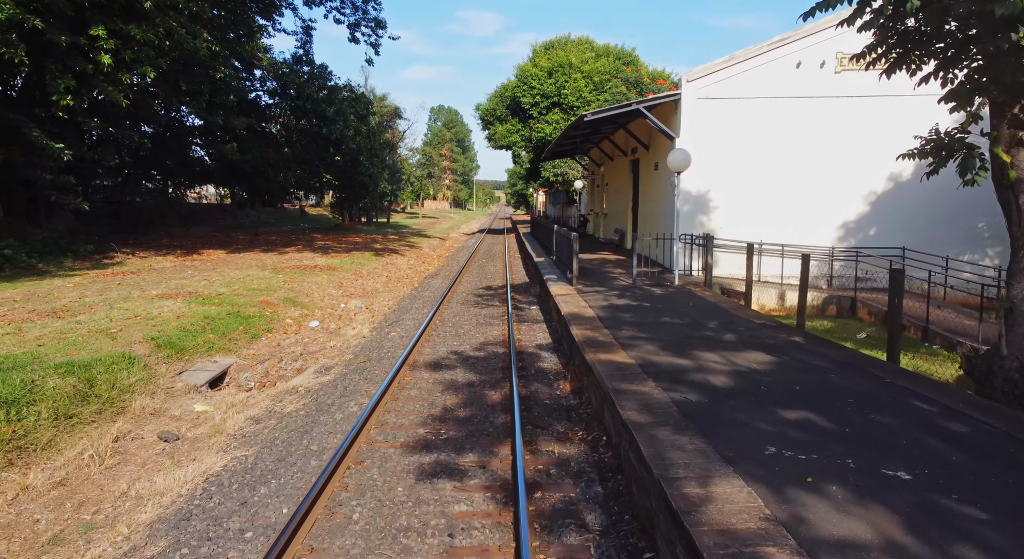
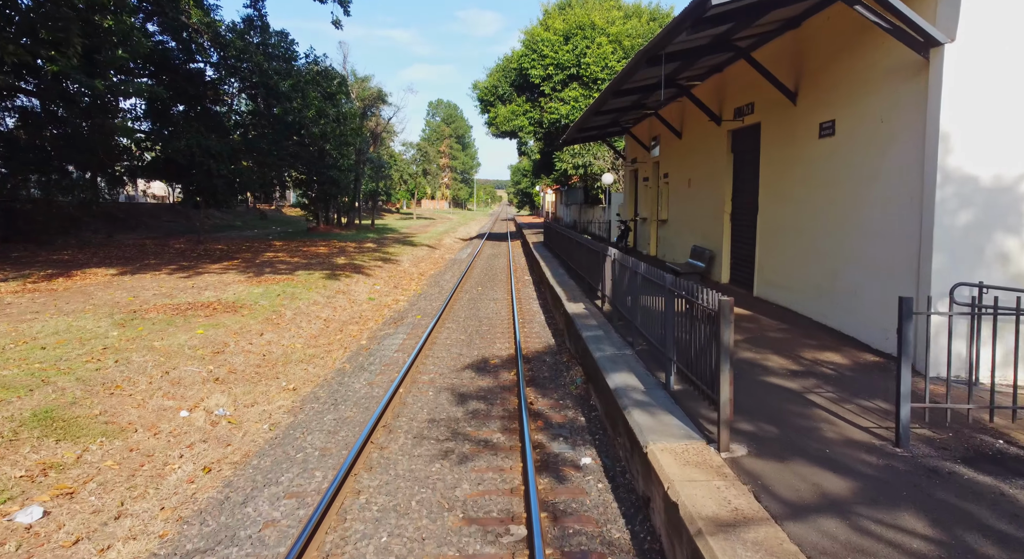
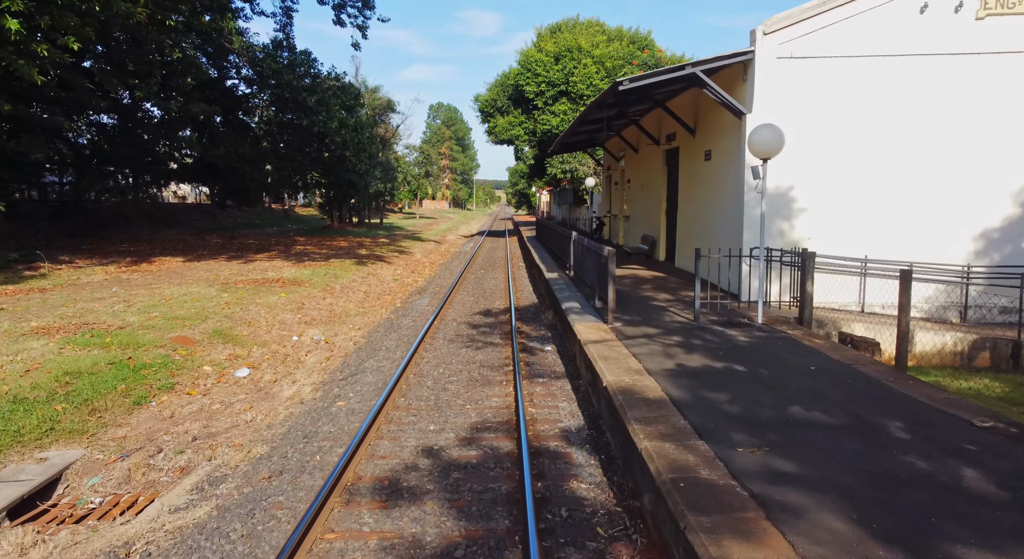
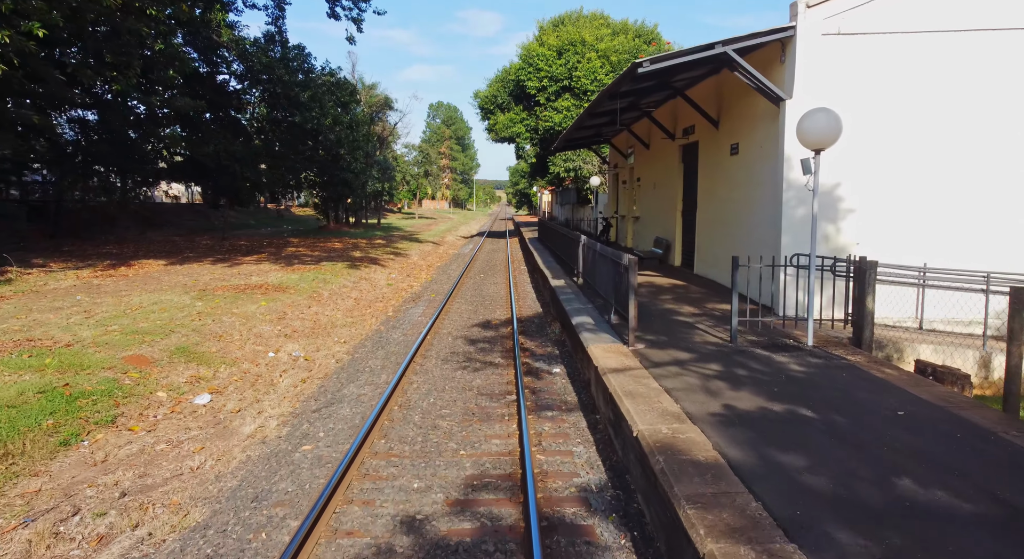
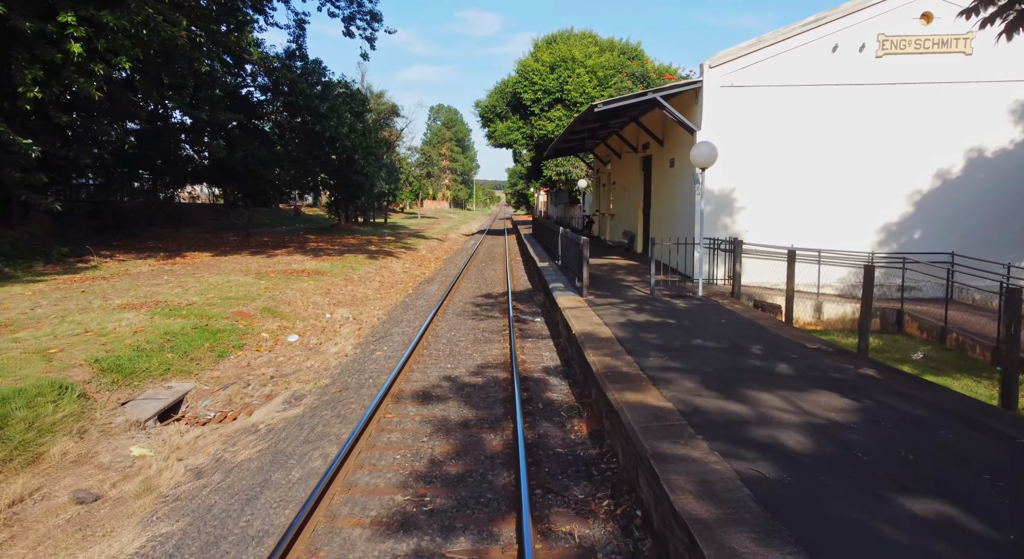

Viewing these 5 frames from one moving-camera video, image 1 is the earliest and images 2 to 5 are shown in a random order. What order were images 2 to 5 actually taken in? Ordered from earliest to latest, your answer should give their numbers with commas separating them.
5, 3, 4, 2
